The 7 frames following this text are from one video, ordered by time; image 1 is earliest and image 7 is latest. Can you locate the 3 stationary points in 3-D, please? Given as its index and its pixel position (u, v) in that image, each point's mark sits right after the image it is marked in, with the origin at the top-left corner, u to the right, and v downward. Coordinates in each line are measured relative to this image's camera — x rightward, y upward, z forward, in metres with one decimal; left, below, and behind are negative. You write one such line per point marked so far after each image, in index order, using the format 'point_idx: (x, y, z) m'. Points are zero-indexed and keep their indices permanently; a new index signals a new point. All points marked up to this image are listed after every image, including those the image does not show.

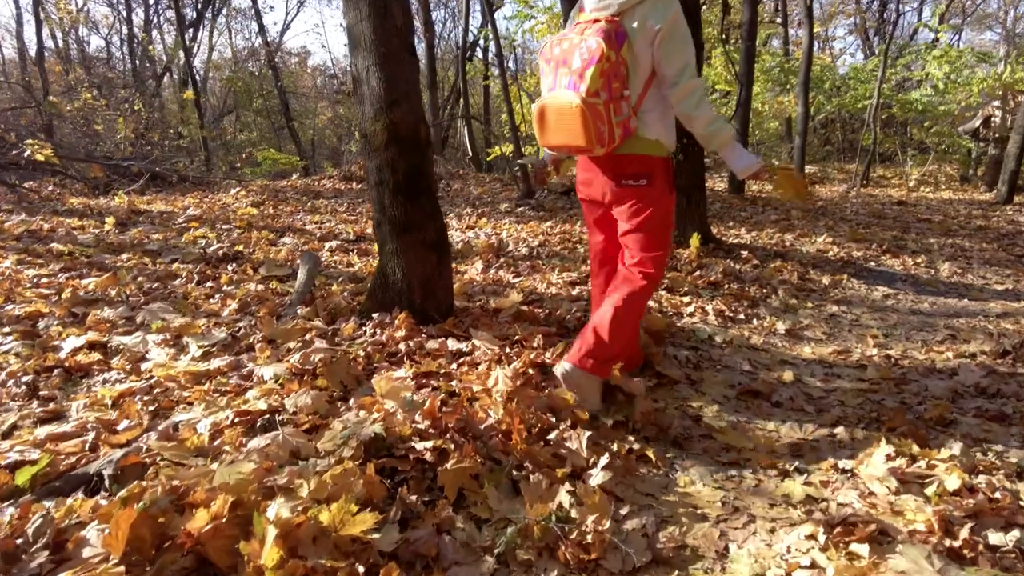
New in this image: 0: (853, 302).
0: (+3.1, -0.1, +5.7) m
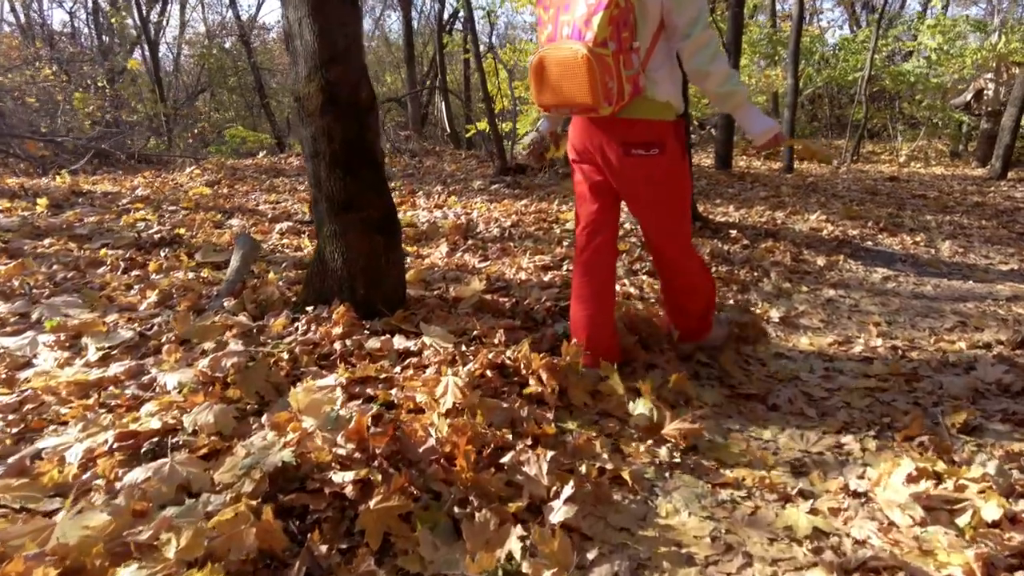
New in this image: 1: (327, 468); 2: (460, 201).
0: (+2.8, 0.0, +5.2) m
1: (-0.7, -0.6, +2.3) m
2: (-0.6, +1.0, +7.4) m
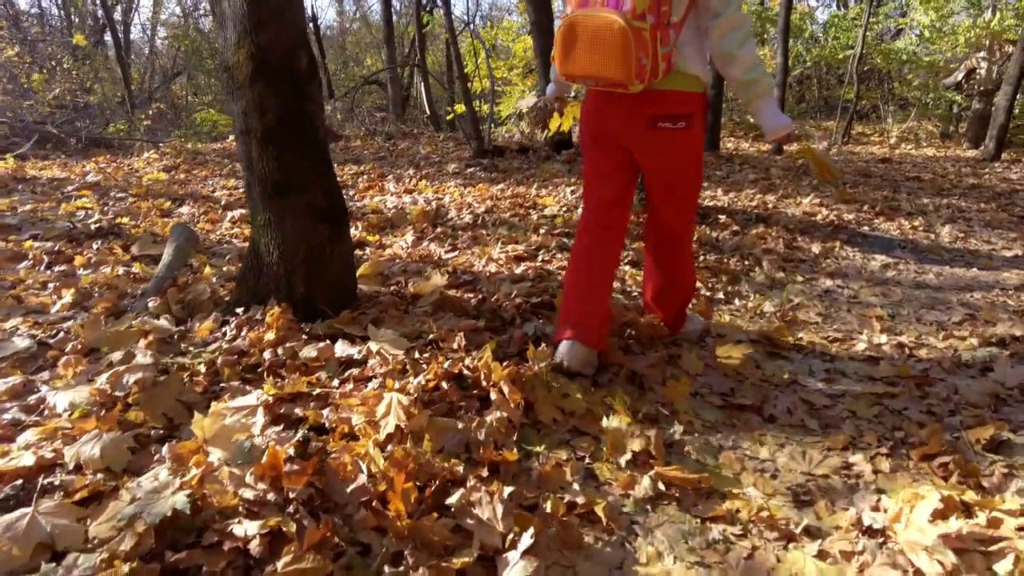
0: (+2.6, +0.1, +4.8) m
1: (-0.8, -0.7, +1.8) m
2: (-0.9, +1.1, +6.9) m
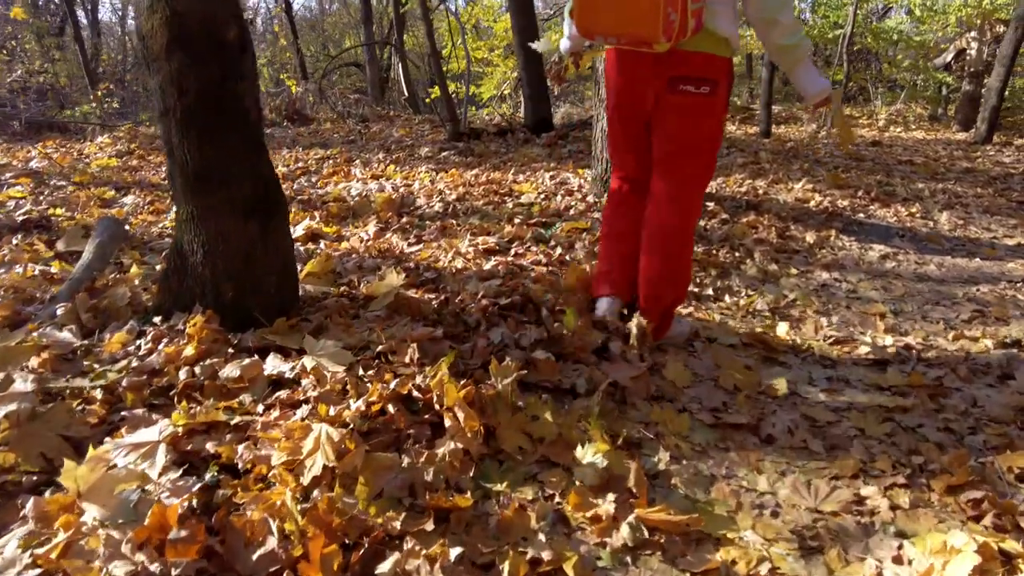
0: (+2.4, +0.2, +4.5) m
1: (-0.9, -0.7, +1.4) m
2: (-1.1, +1.2, +6.5) m
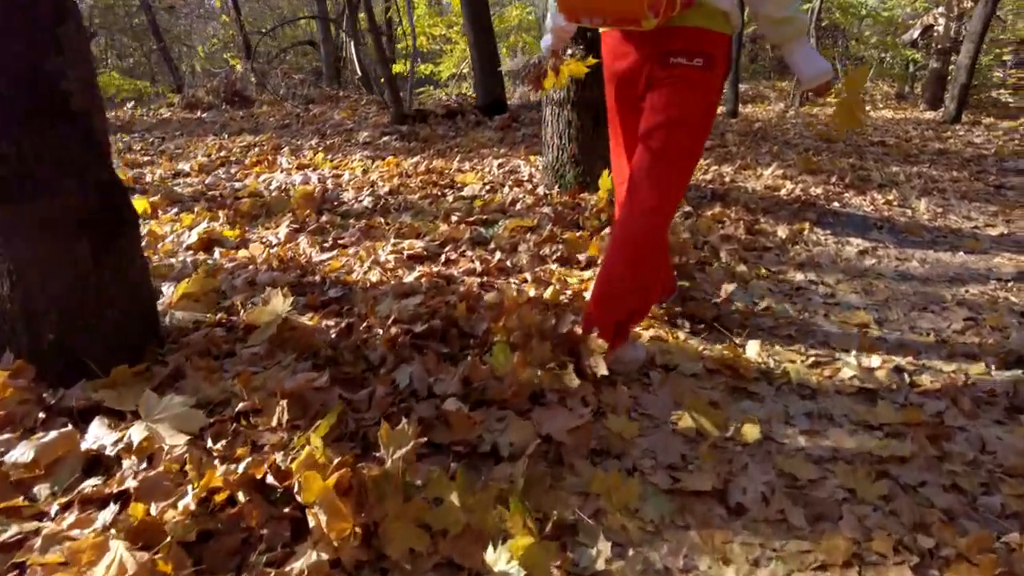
0: (+2.0, +0.1, +4.0) m
1: (-1.2, -0.9, +0.8) m
2: (-1.6, +1.2, +5.8) m
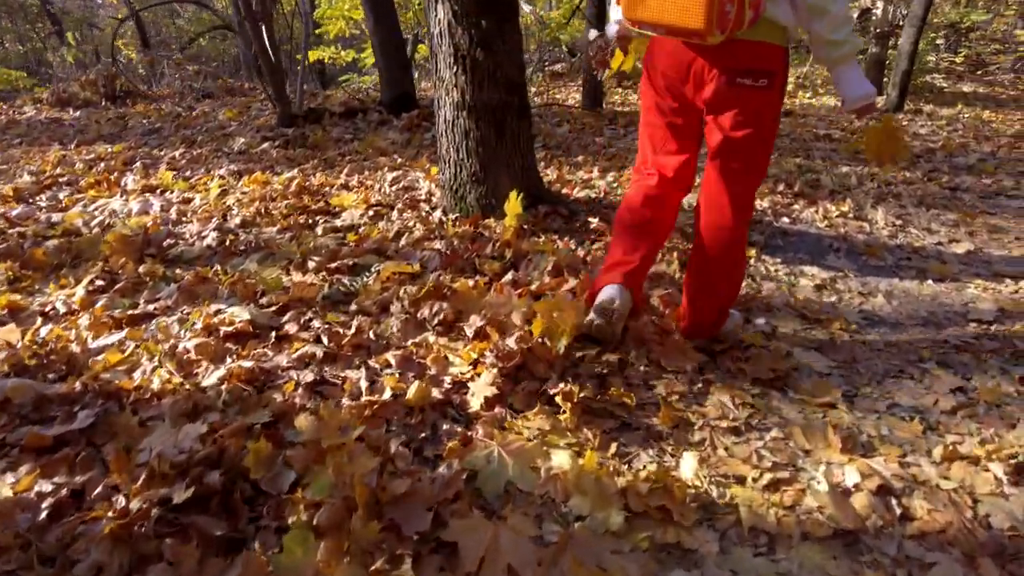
0: (+1.4, -0.1, +3.3) m
1: (-1.5, -1.3, -0.1) m
2: (-2.4, +0.8, +4.8) m
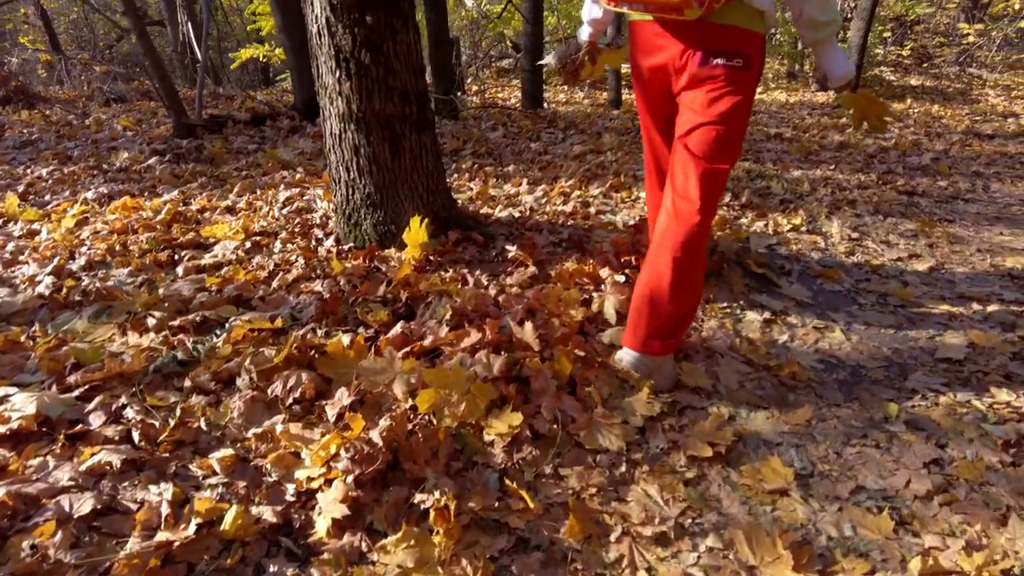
0: (+0.9, -0.3, +2.8) m
1: (-1.8, -1.6, -0.7) m
2: (-3.0, +0.6, +4.1) m
